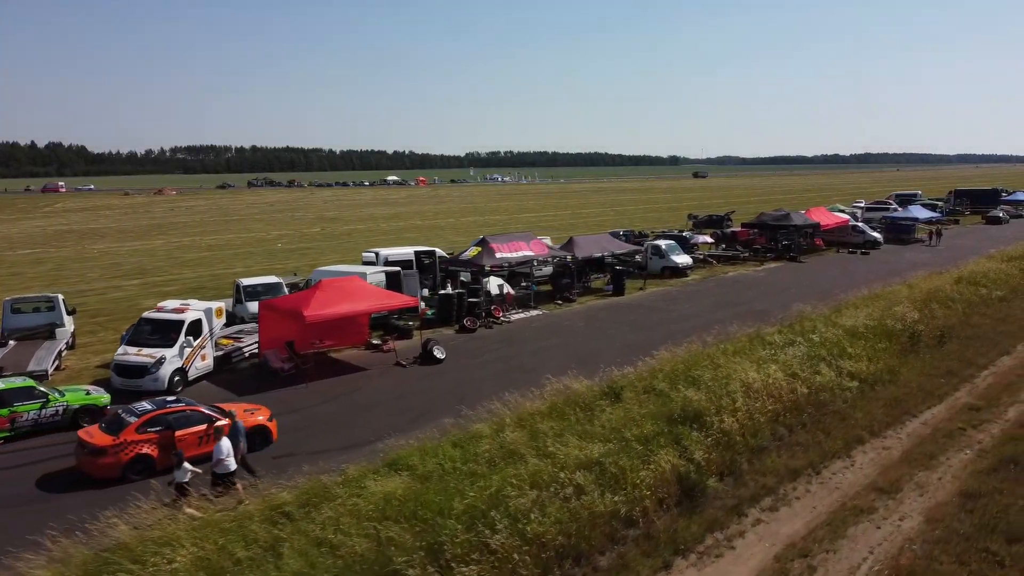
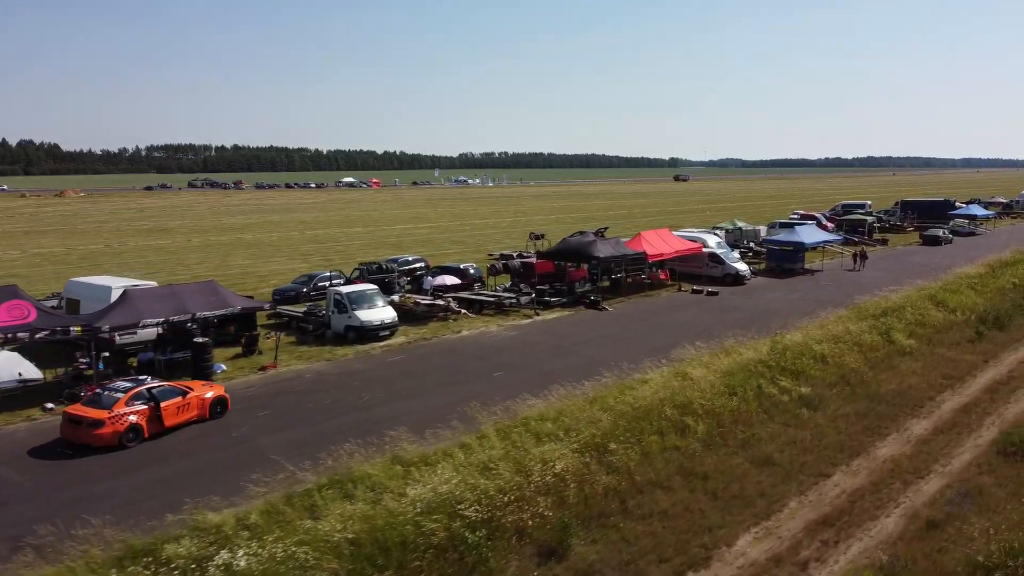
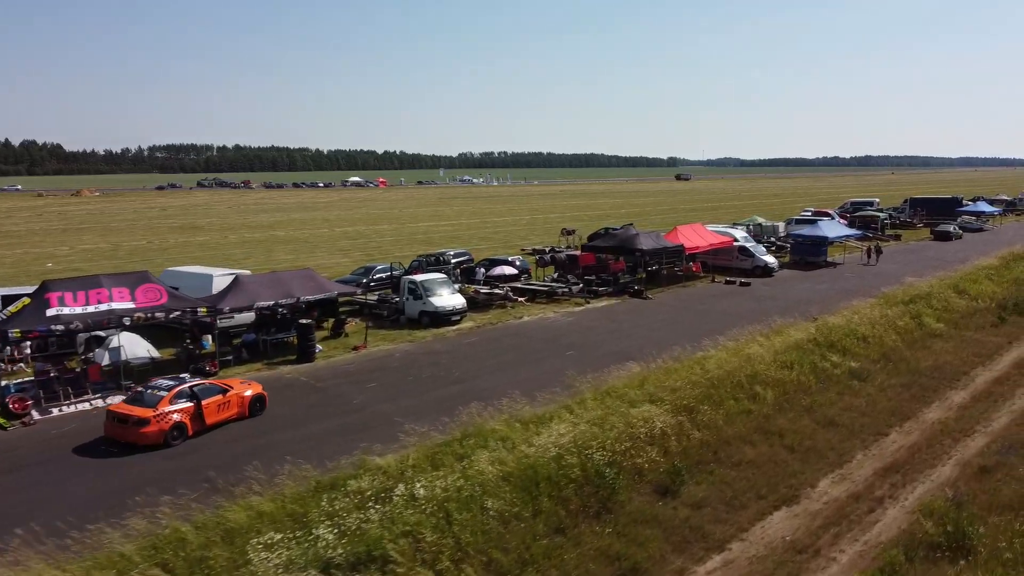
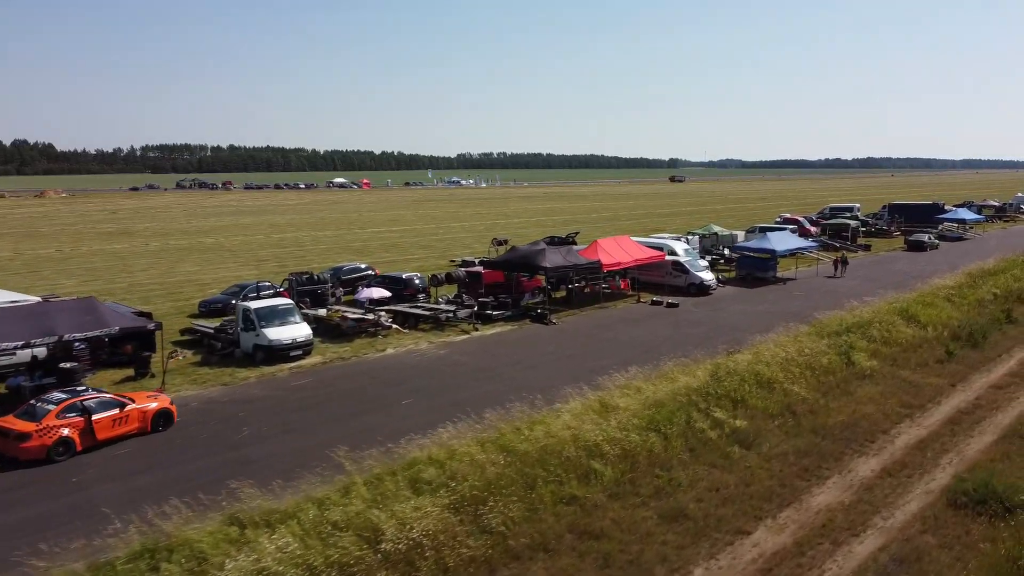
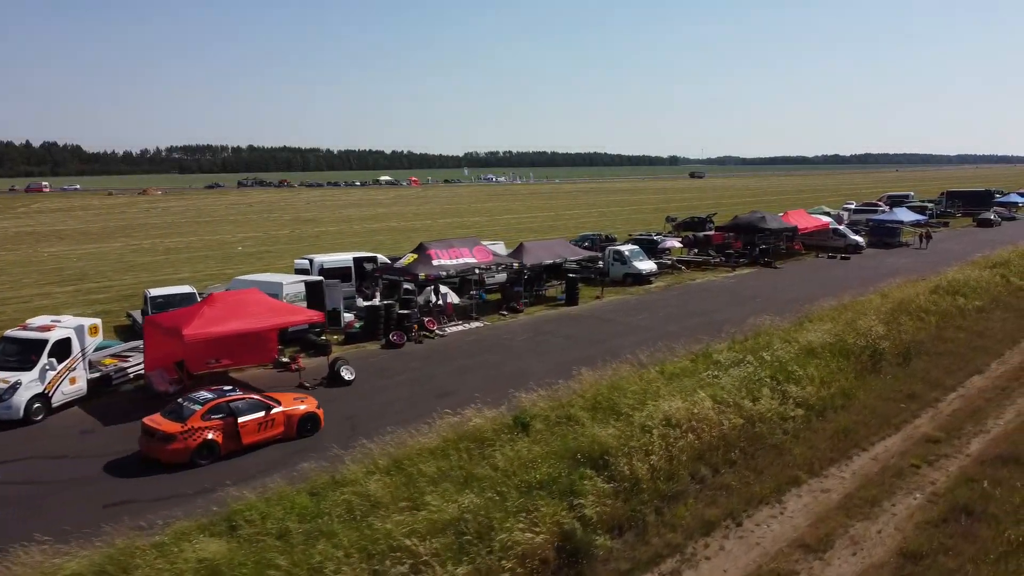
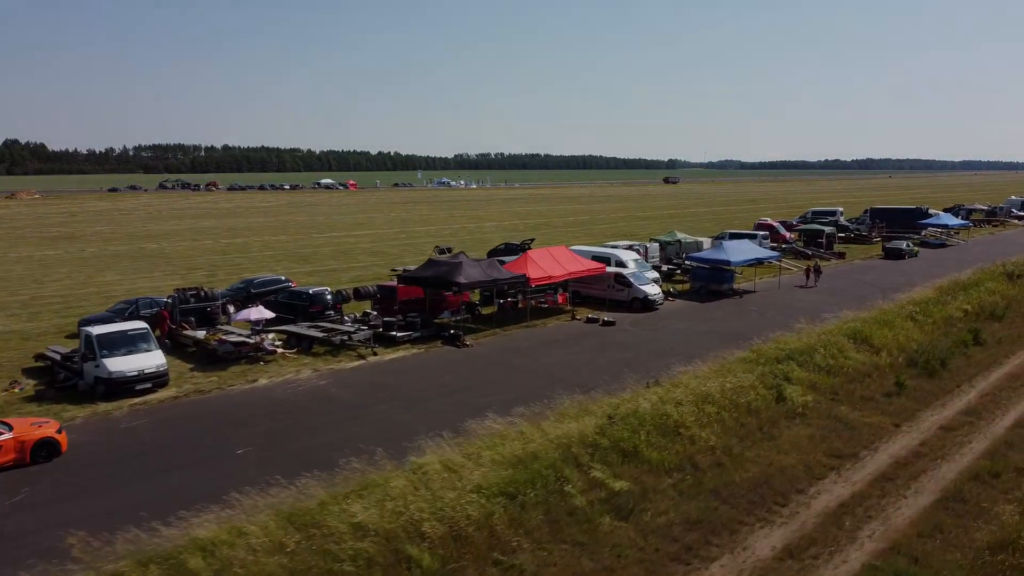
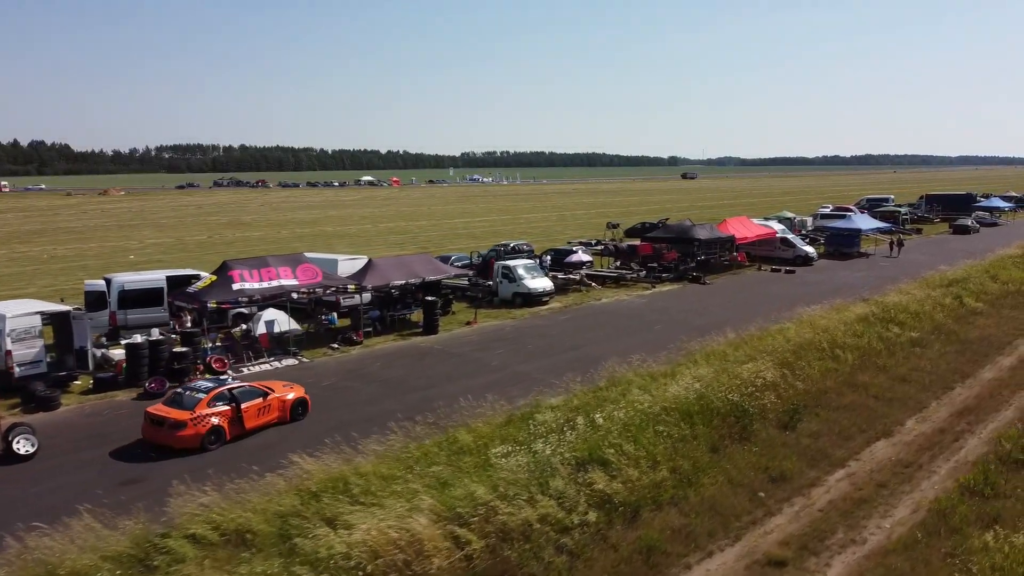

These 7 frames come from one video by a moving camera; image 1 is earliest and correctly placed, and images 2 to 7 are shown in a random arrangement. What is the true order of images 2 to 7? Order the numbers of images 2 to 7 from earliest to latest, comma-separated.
5, 7, 3, 2, 4, 6
